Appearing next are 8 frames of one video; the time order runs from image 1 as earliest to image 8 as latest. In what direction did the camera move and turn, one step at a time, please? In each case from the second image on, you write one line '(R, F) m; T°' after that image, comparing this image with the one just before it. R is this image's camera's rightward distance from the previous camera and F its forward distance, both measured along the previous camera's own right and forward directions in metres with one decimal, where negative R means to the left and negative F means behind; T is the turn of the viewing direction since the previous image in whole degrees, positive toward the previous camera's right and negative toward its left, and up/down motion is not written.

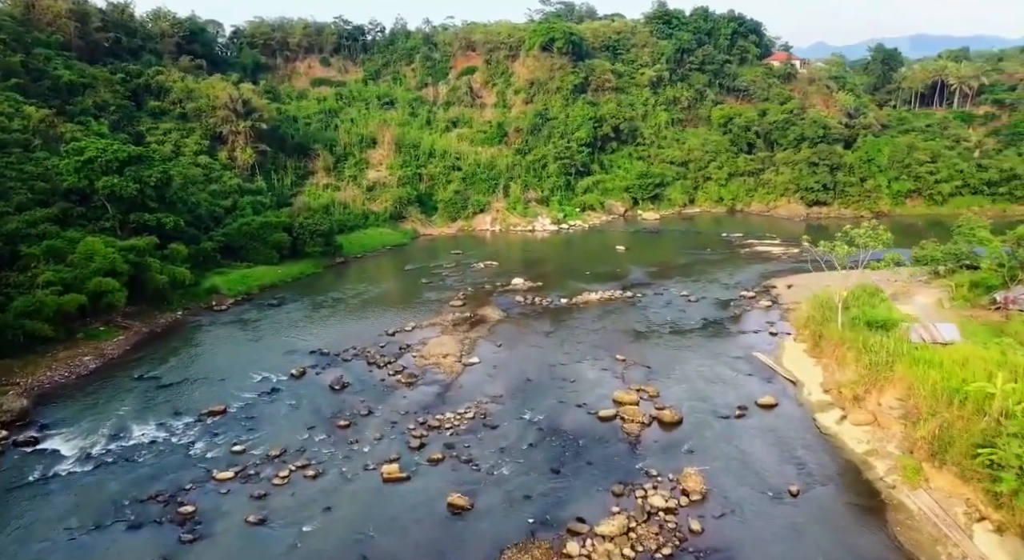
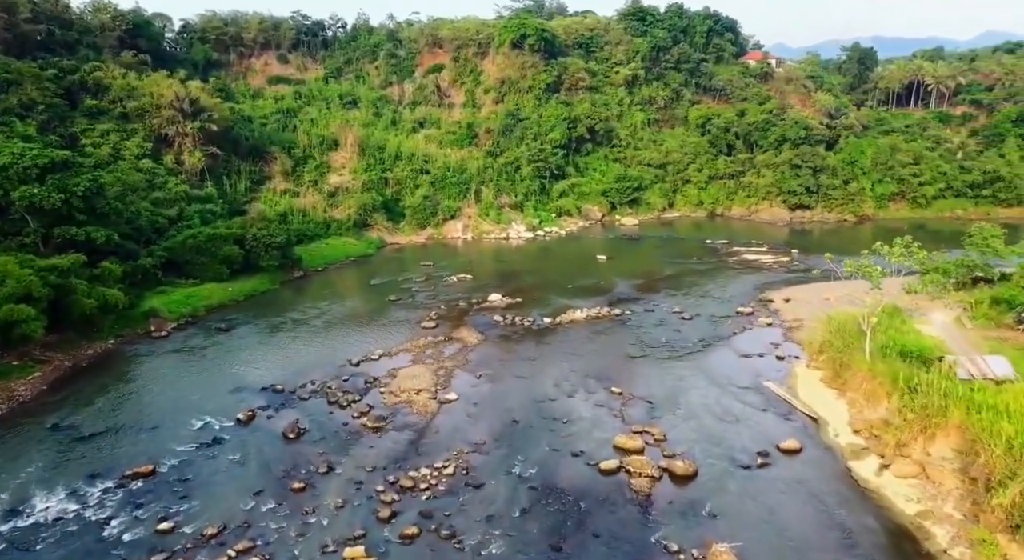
(-0.5, +3.4) m; +3°
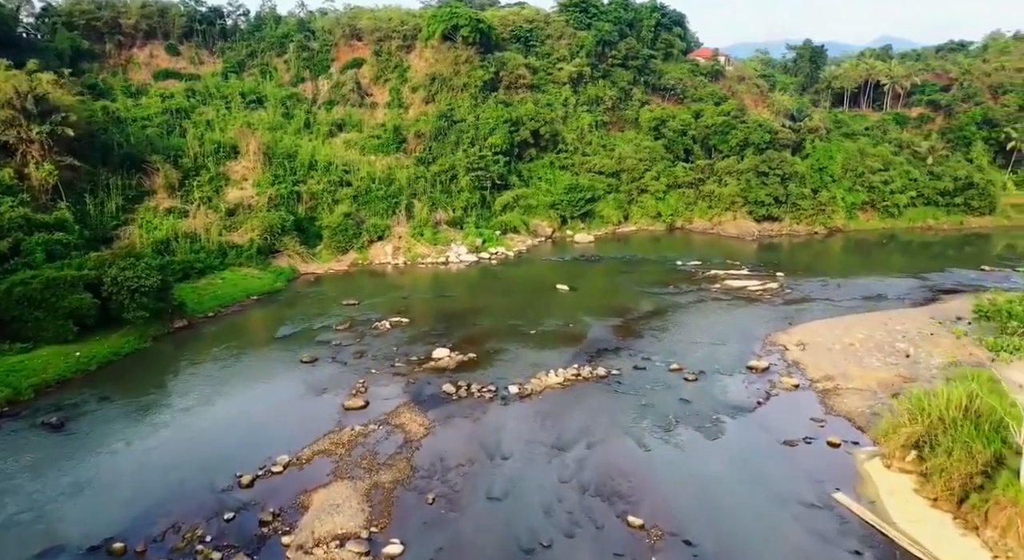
(-1.0, +8.2) m; +6°
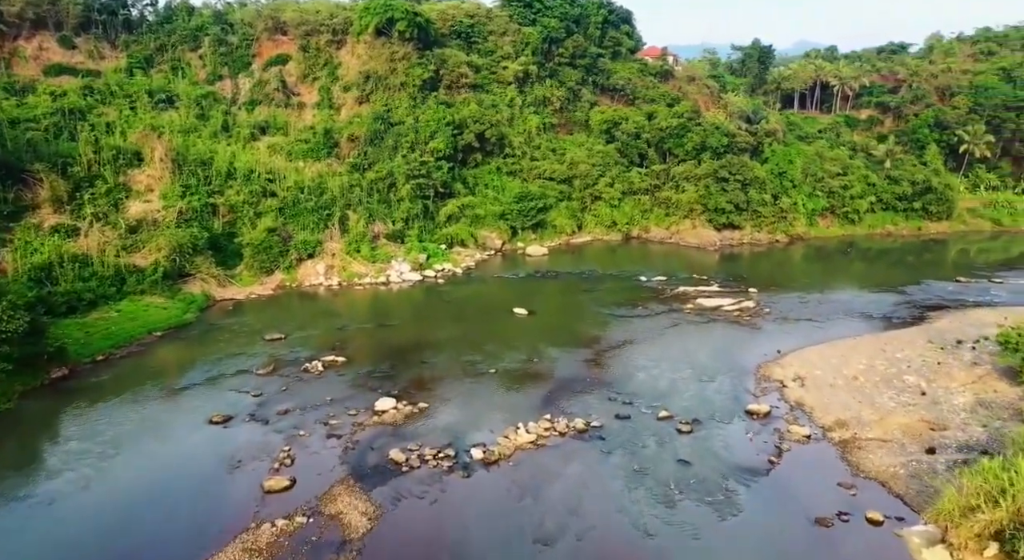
(-0.6, +4.6) m; +5°
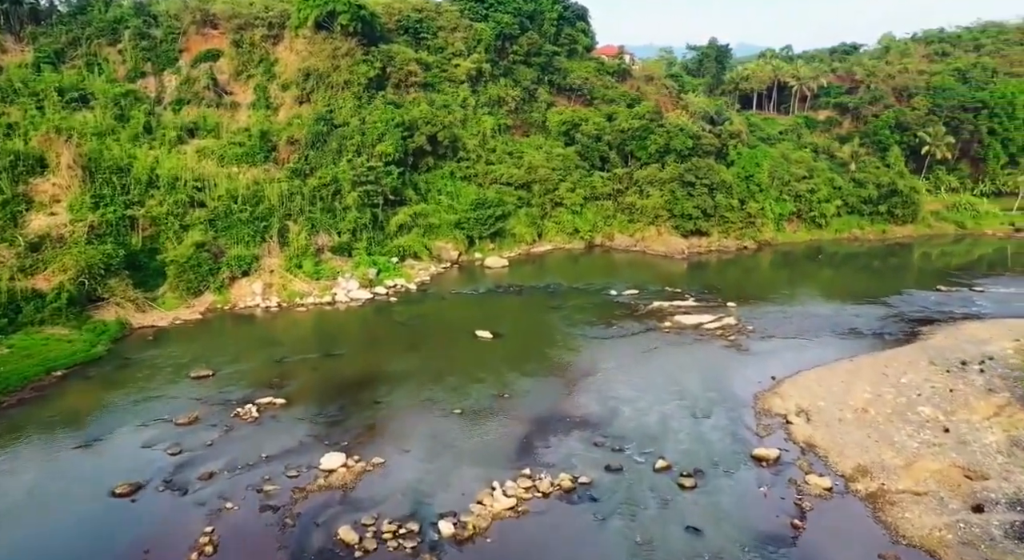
(-0.6, +3.6) m; +4°
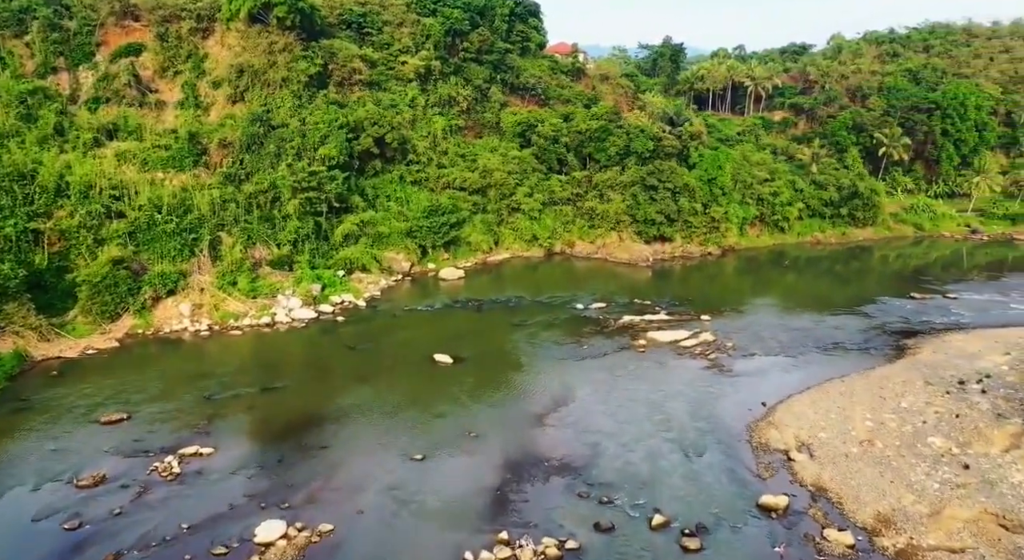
(-0.6, +3.0) m; +4°
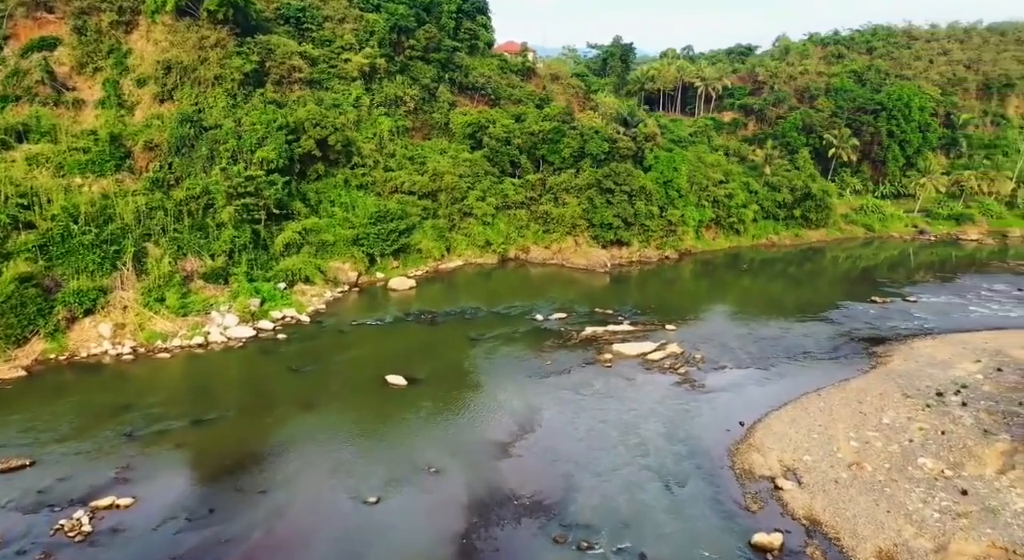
(-0.4, +2.1) m; +4°
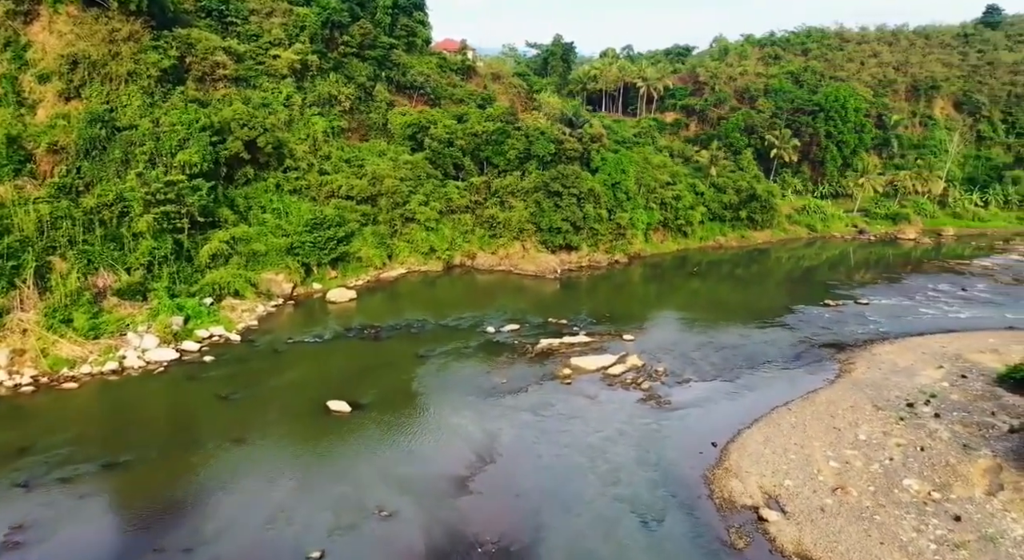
(-0.5, +2.0) m; +5°
